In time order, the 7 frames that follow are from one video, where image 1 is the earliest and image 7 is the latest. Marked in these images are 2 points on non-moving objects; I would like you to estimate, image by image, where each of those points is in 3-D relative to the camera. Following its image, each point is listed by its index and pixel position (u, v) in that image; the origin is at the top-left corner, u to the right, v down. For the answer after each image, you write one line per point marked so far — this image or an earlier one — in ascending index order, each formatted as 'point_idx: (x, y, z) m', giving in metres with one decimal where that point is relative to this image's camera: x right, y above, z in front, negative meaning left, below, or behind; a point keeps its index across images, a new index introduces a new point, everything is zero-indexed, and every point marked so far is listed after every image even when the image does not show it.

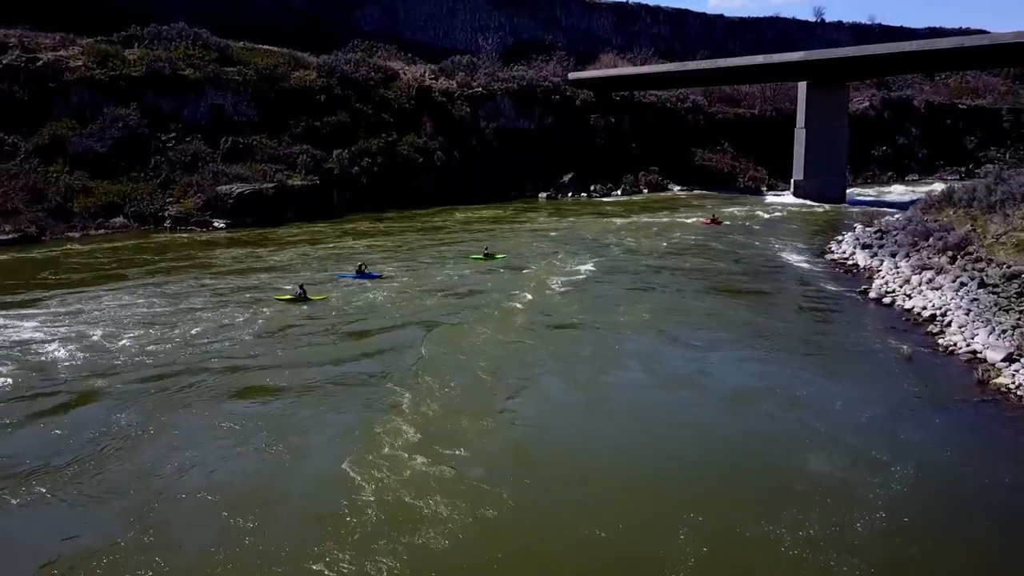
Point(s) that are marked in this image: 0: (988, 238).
0: (+10.2, +1.0, +15.7) m
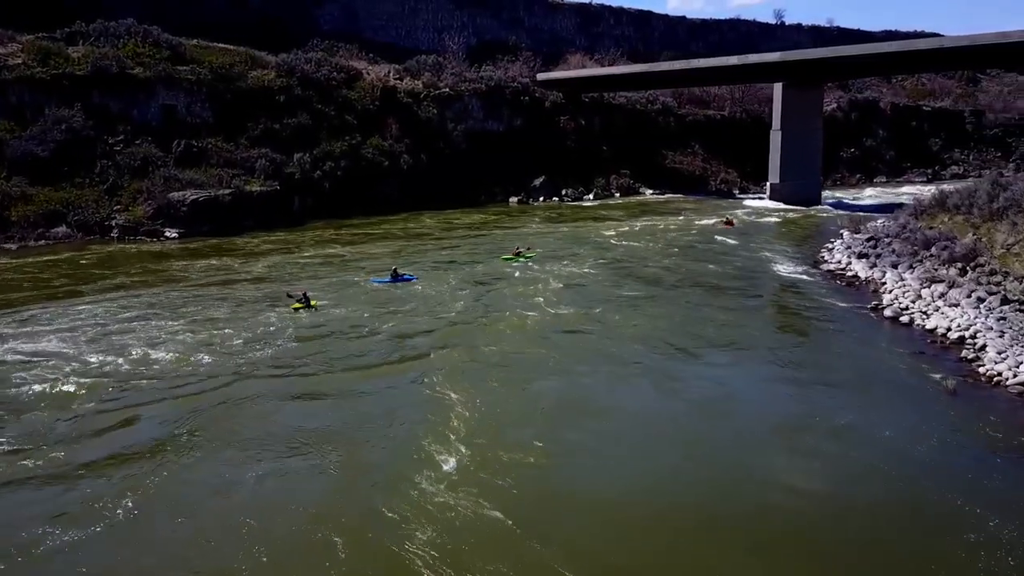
0: (+9.8, +0.8, +14.9) m
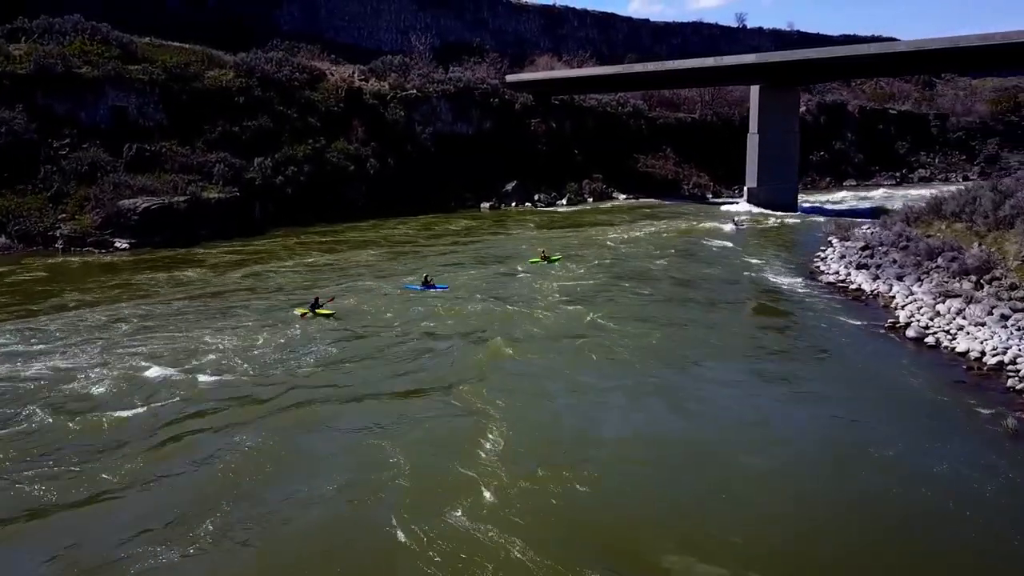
0: (+9.5, +0.5, +14.1) m
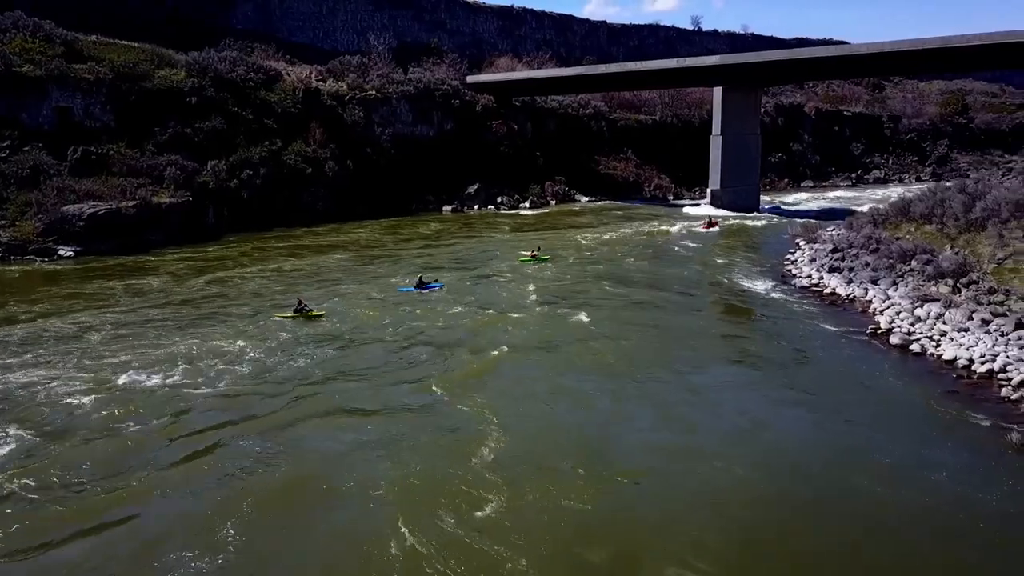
0: (+9.0, +0.5, +14.1) m
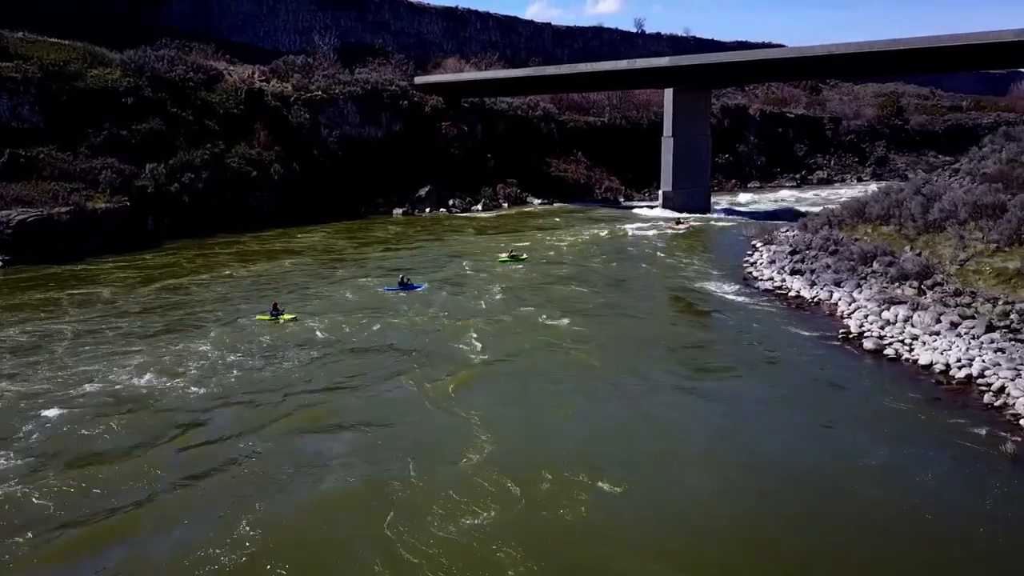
0: (+8.3, +0.5, +14.2) m
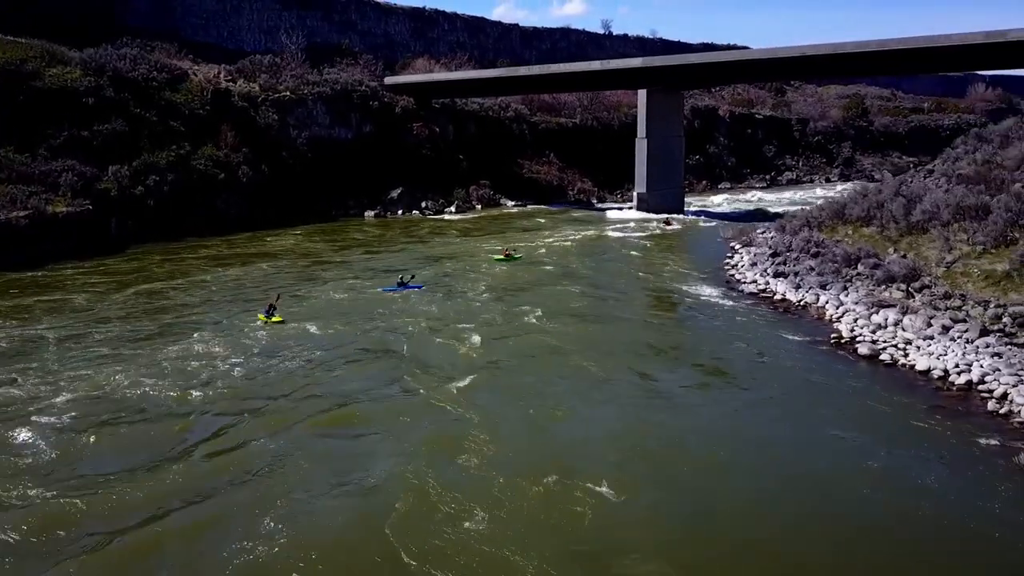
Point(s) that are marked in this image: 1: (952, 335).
0: (+8.0, +0.4, +14.2) m
1: (+7.1, -0.8, +12.1) m
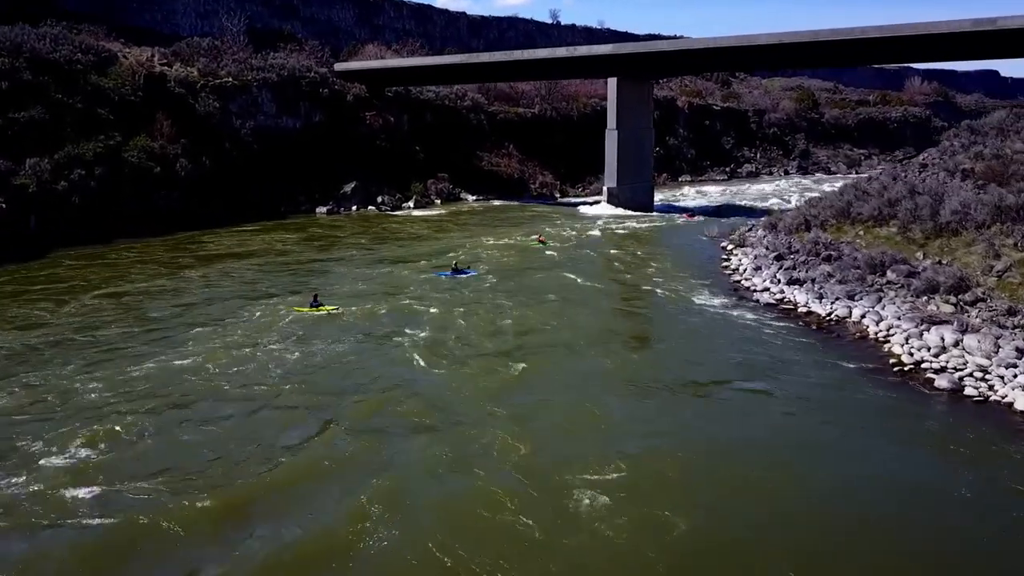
0: (+7.9, +0.3, +12.8) m
1: (+7.2, -1.0, +10.6) m
